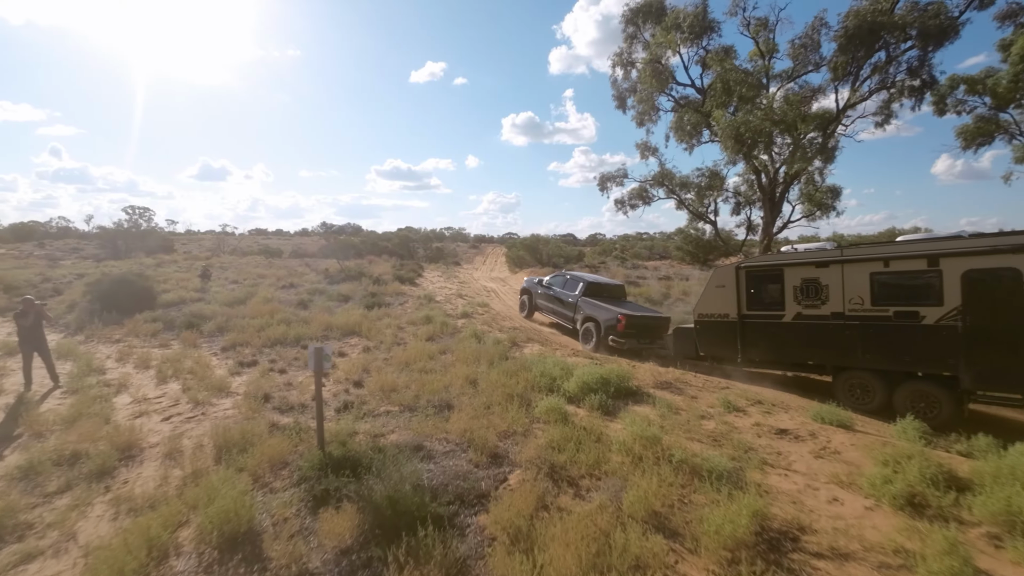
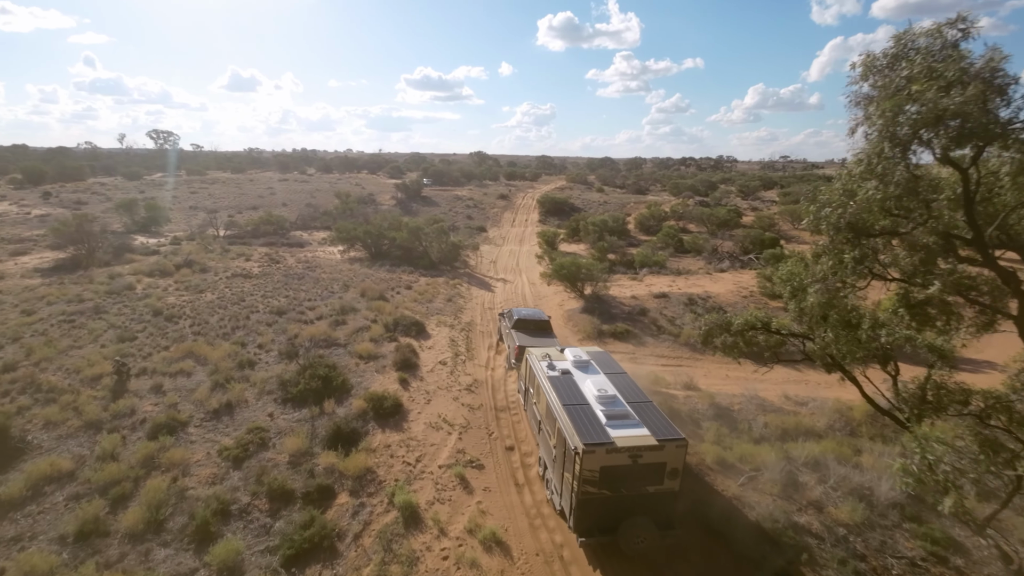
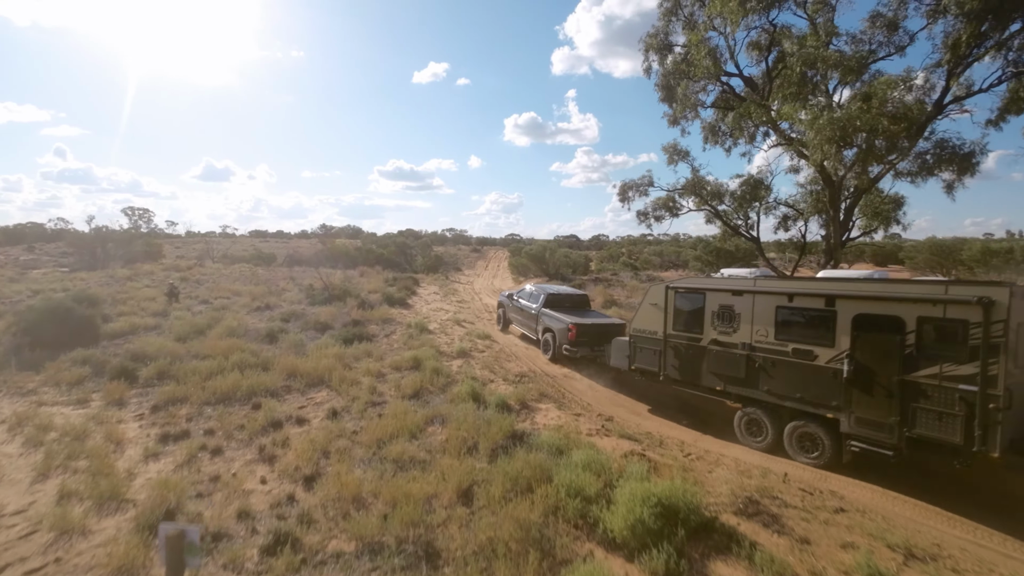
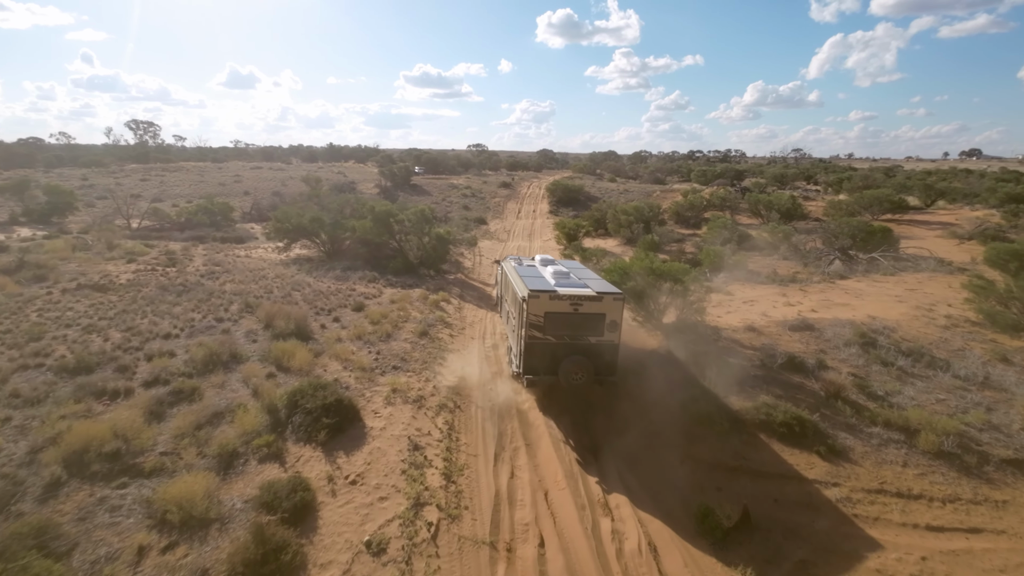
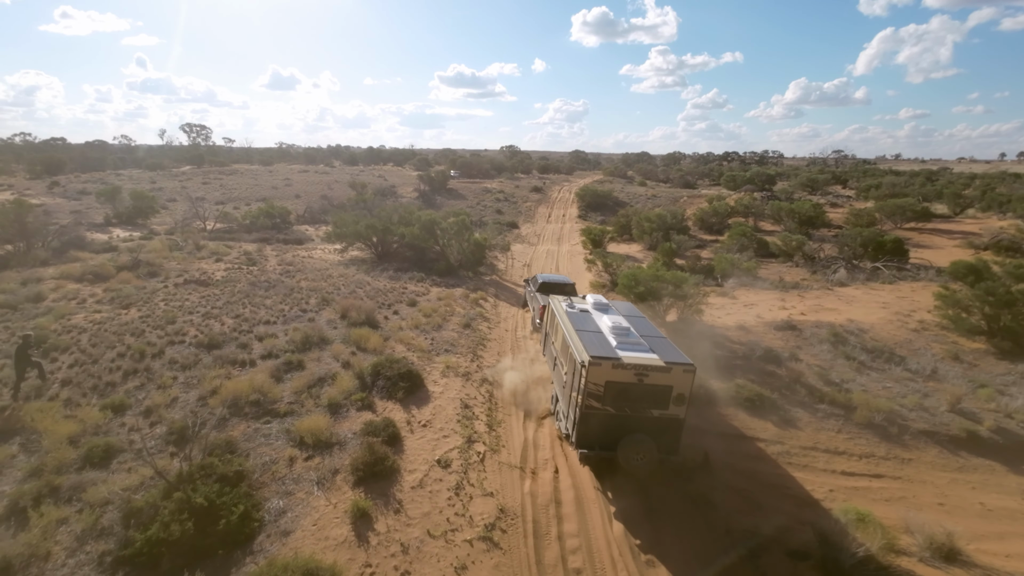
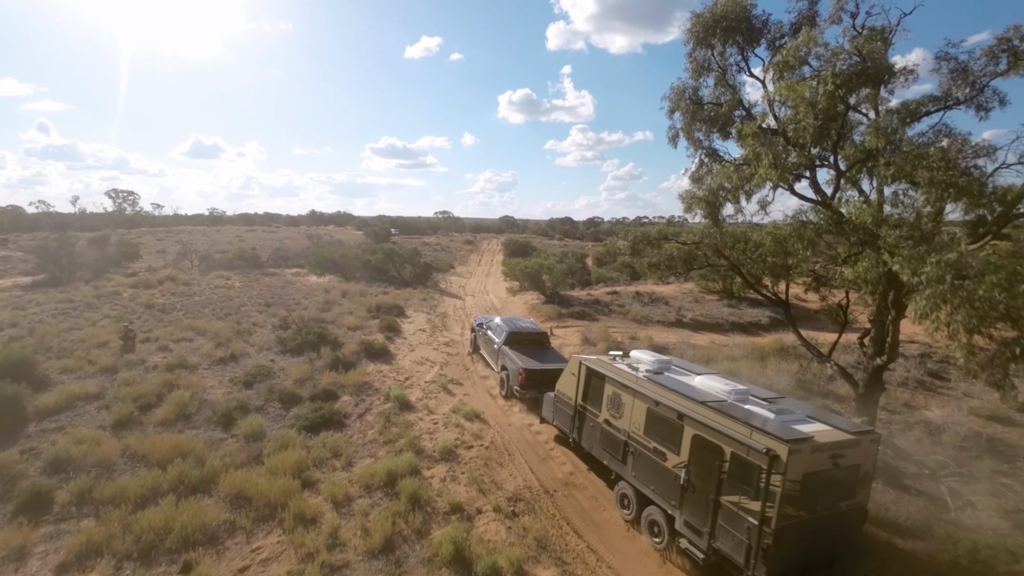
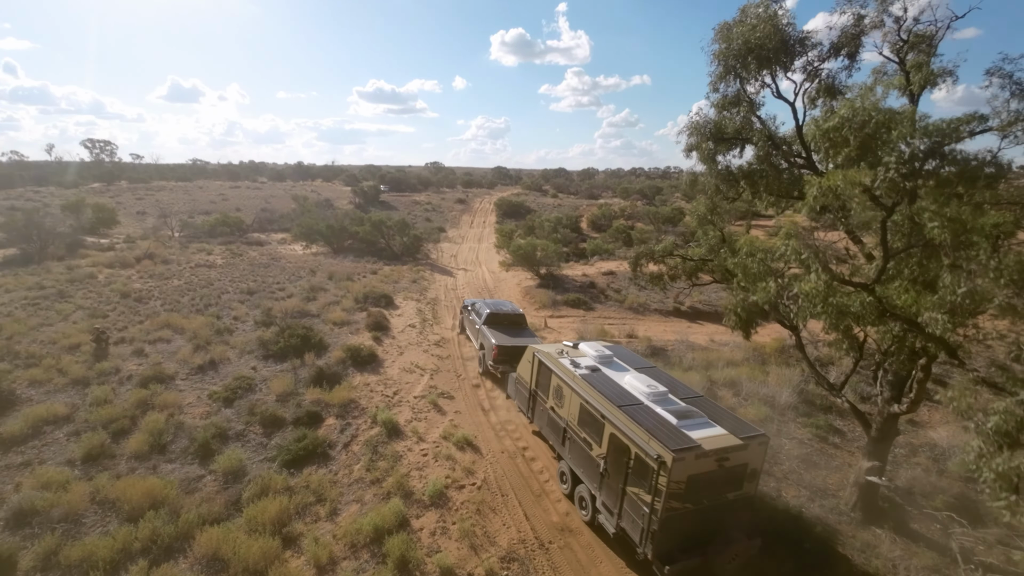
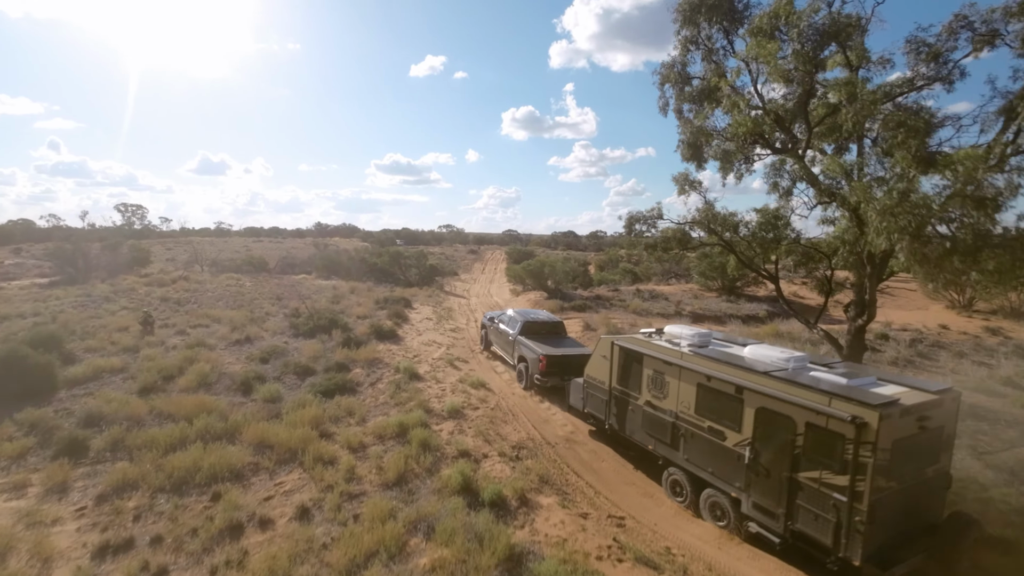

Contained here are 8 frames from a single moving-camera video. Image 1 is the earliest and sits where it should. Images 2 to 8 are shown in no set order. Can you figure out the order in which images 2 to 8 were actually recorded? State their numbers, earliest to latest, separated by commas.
3, 8, 6, 7, 2, 5, 4
